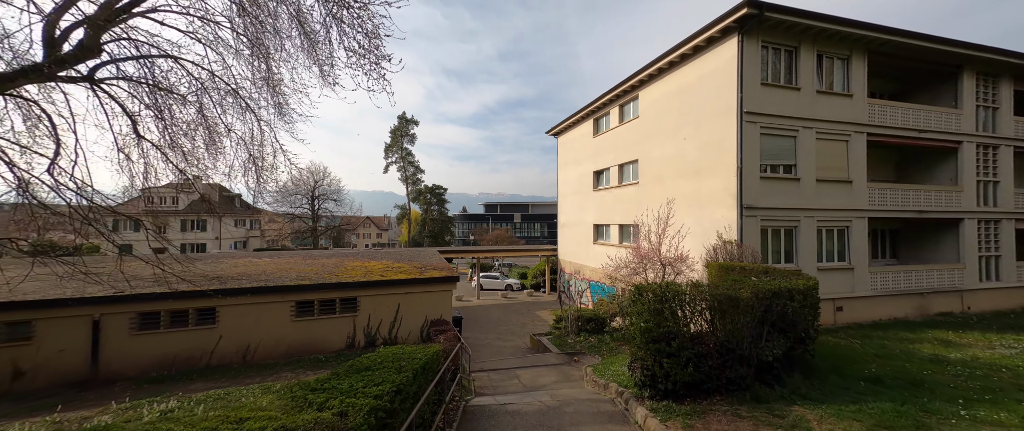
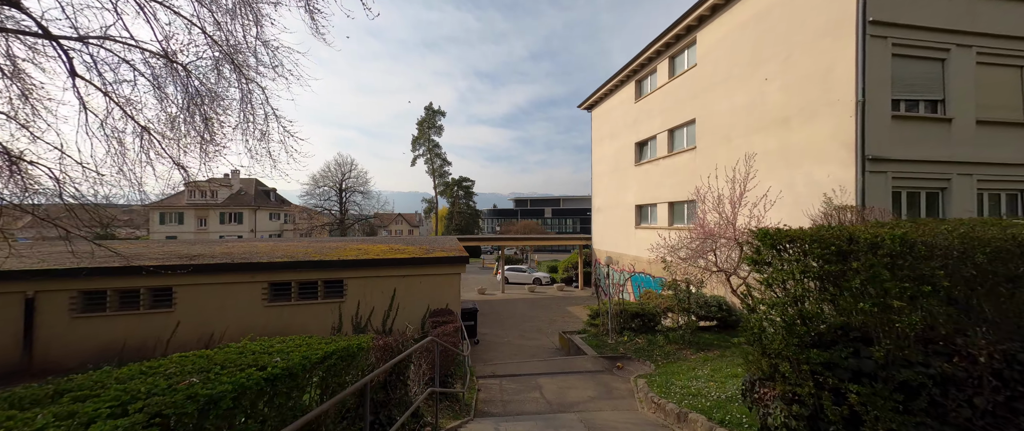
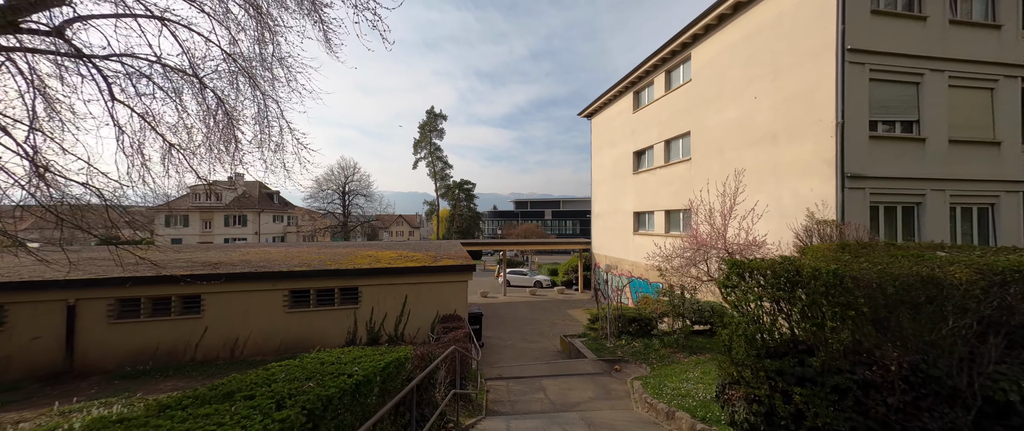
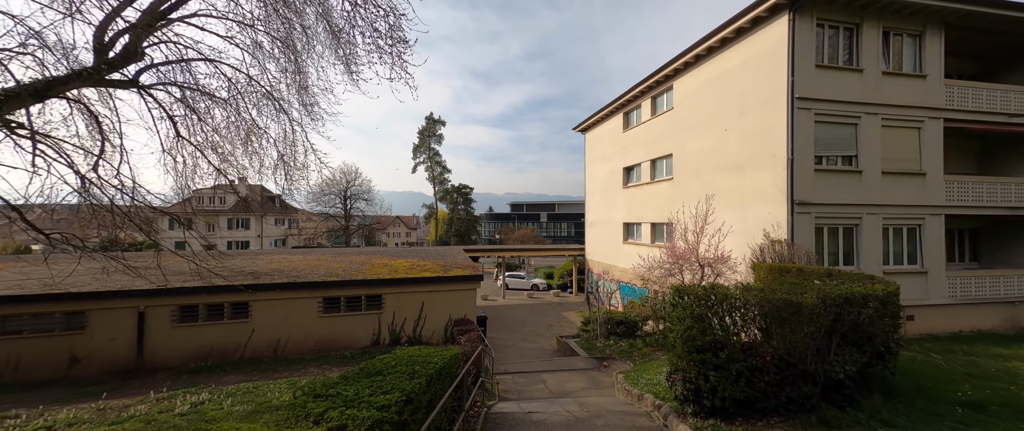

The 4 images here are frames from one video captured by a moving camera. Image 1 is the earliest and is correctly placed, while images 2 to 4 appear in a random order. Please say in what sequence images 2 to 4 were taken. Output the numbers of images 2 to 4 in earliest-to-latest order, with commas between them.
4, 3, 2
